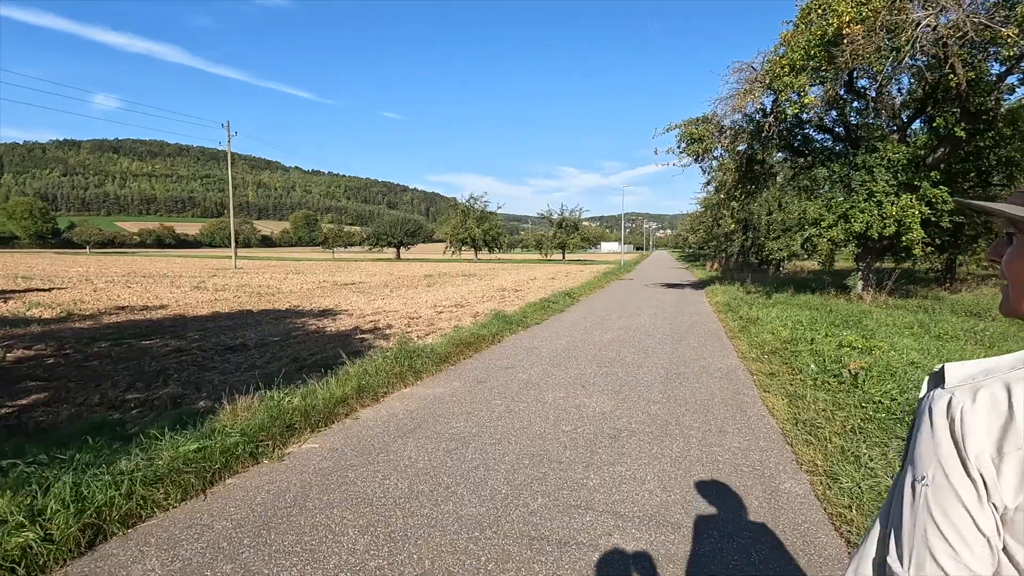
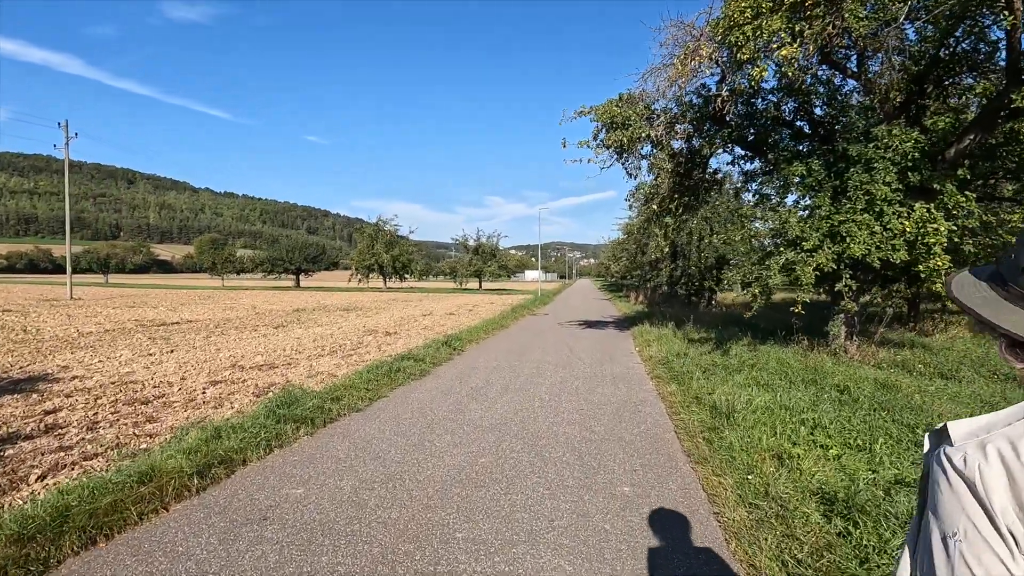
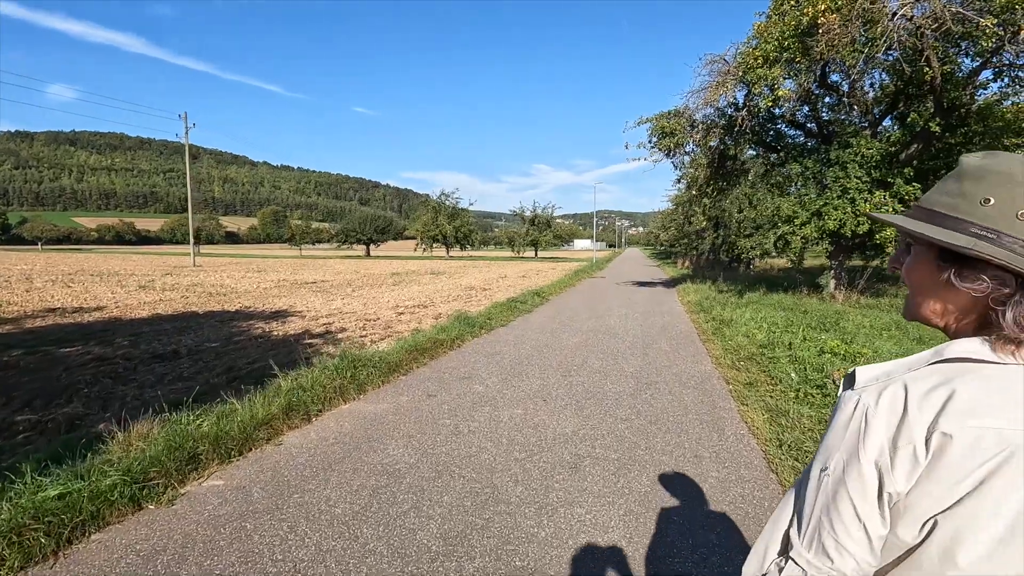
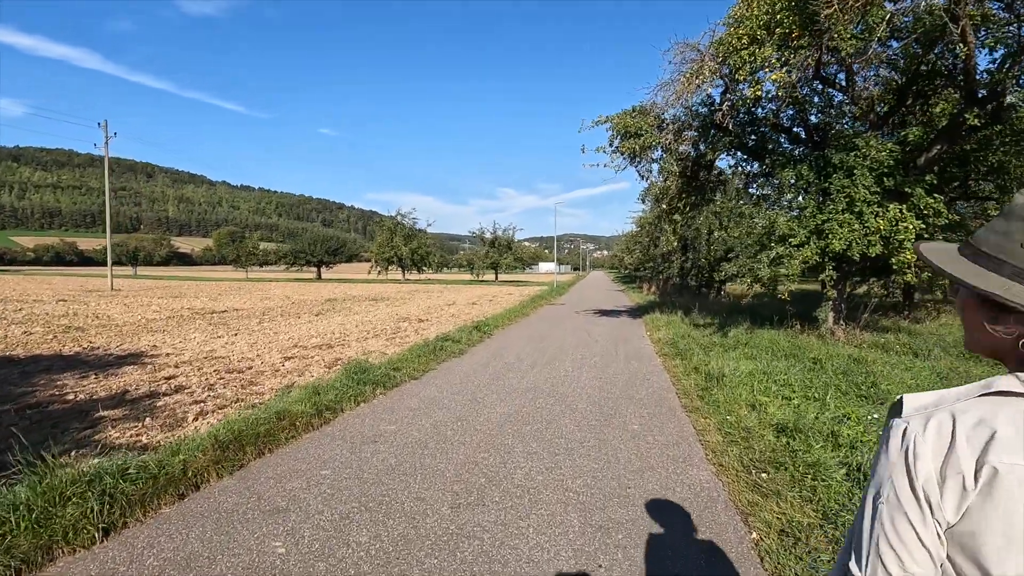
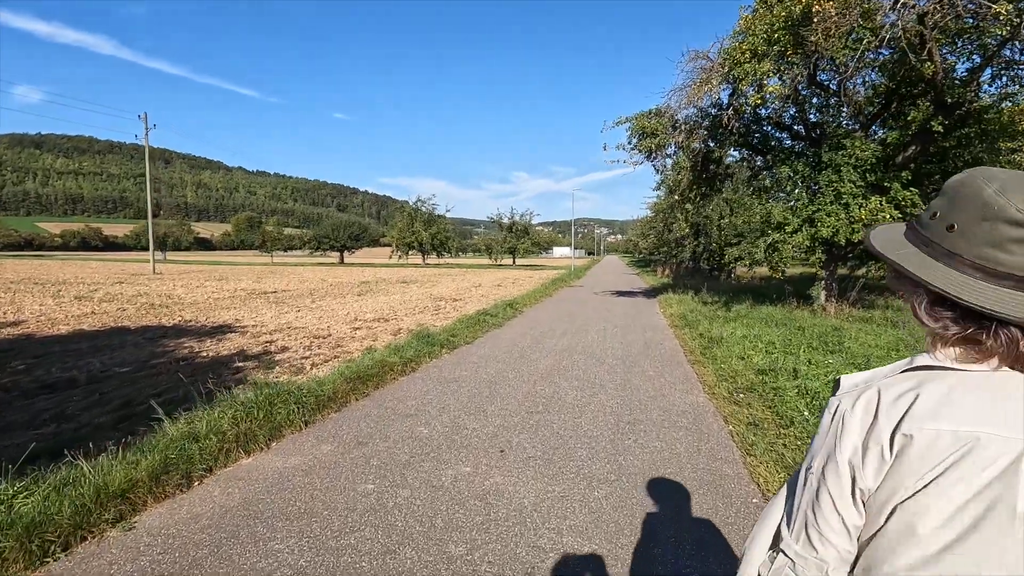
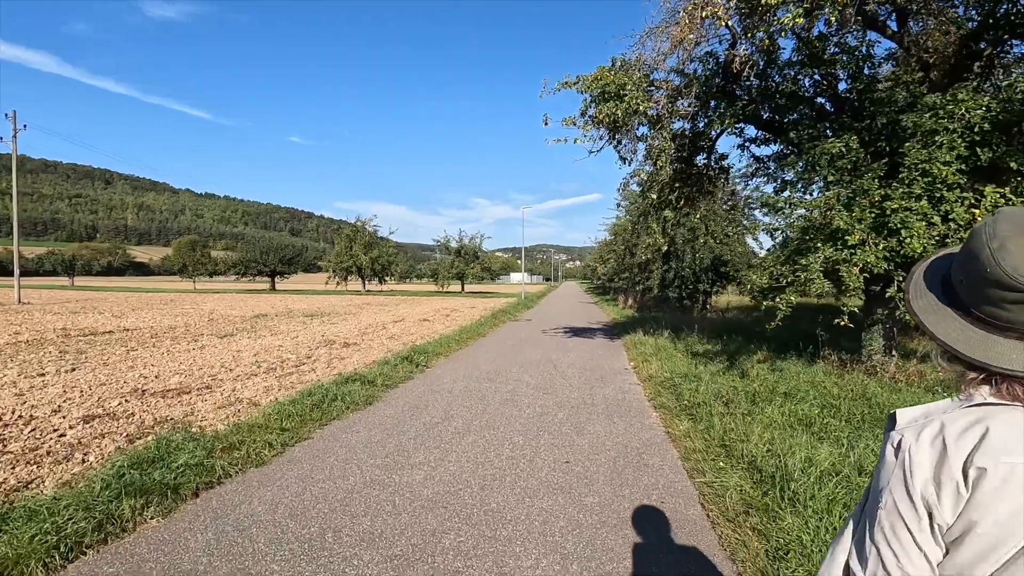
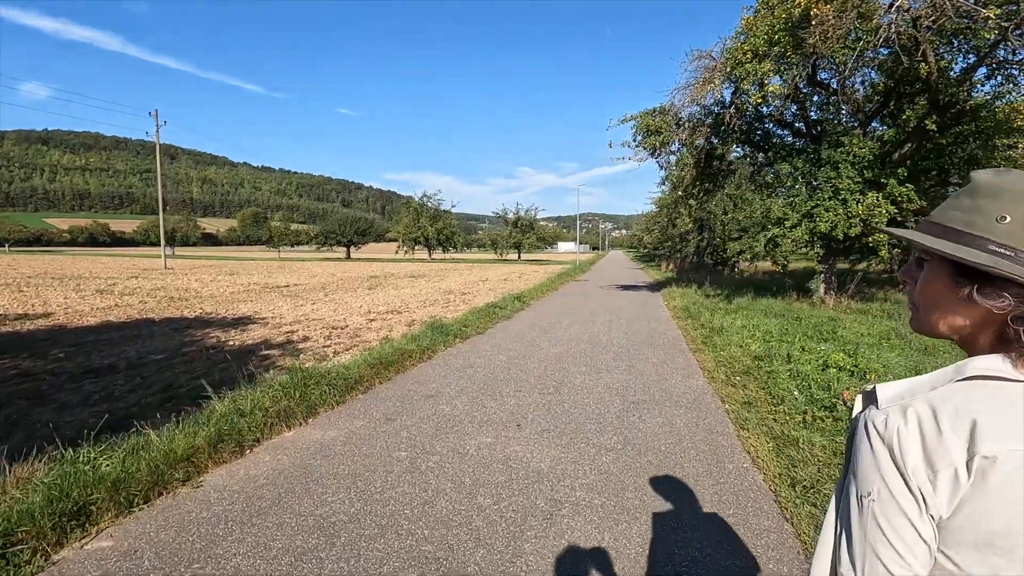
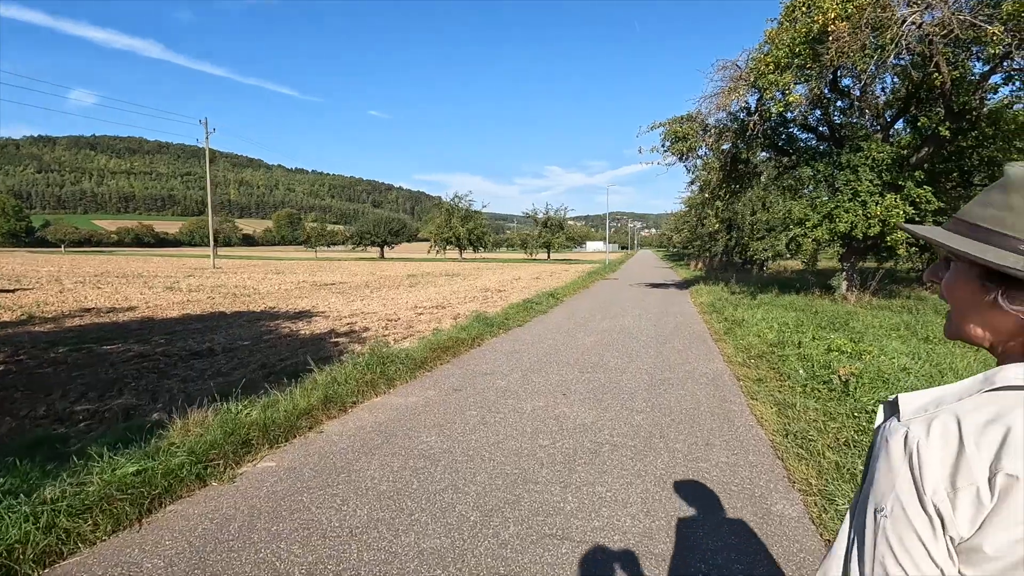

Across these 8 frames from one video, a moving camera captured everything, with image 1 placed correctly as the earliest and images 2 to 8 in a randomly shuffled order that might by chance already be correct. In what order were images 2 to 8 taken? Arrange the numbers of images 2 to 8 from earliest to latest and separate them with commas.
8, 3, 7, 5, 4, 2, 6
